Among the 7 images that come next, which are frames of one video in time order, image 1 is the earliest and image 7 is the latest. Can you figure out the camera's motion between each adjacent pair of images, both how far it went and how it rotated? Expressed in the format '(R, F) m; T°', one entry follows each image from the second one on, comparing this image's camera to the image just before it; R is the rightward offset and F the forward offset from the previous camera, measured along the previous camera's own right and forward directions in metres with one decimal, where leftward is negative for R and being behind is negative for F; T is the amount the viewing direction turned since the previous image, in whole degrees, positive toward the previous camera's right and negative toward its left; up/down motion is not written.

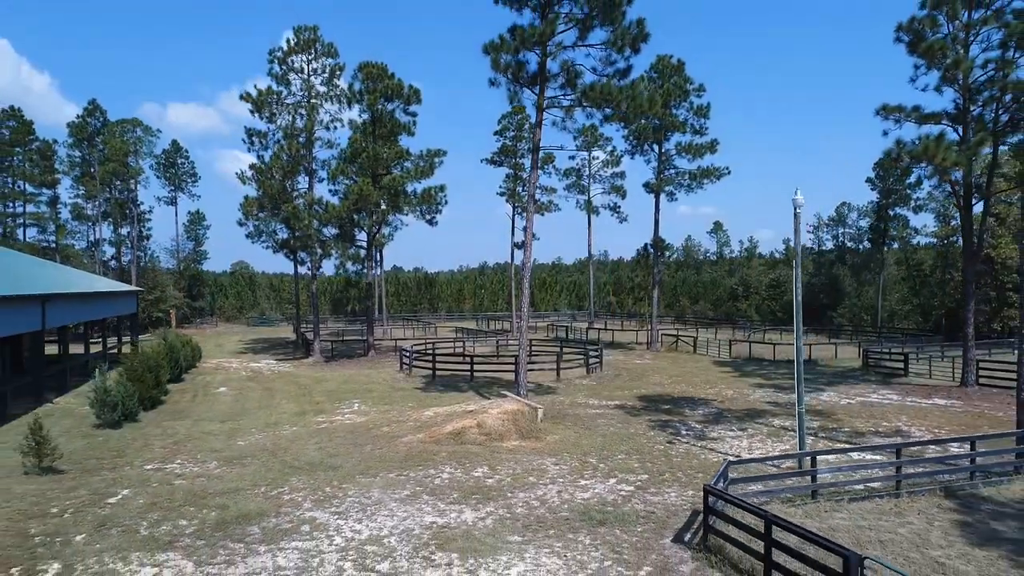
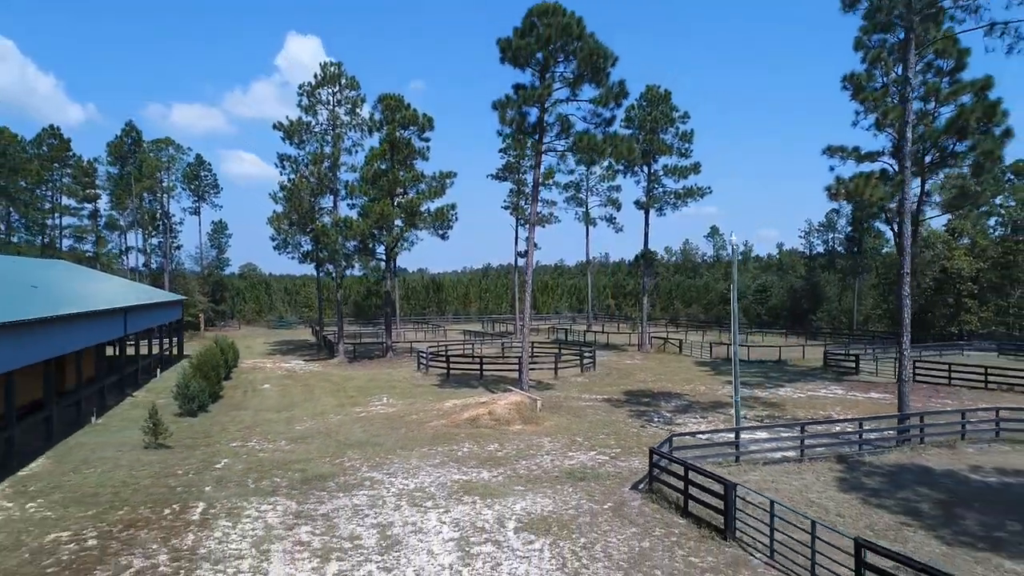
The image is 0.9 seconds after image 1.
(0.0, -3.2) m; 0°
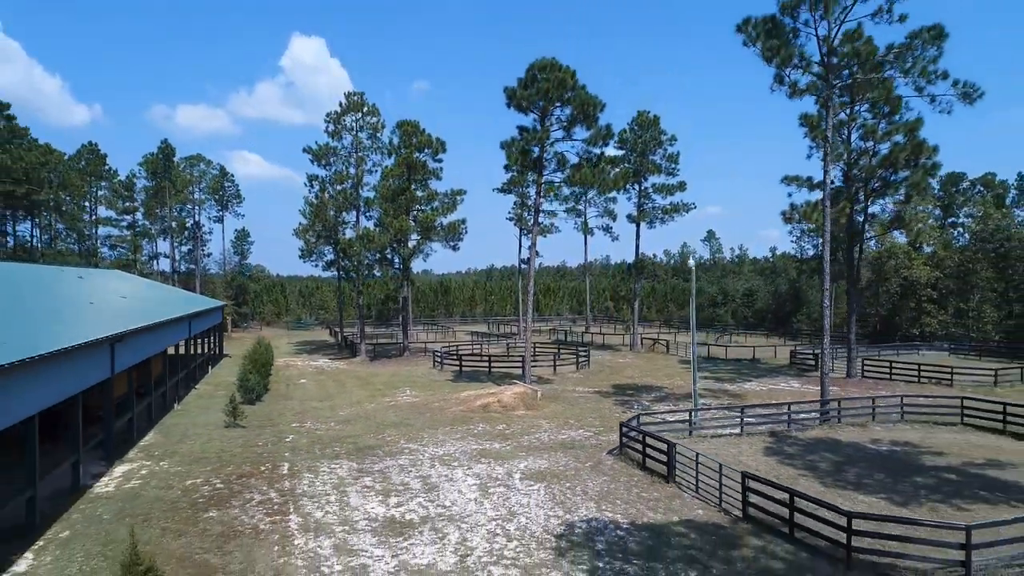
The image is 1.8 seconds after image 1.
(0.0, -3.6) m; 0°
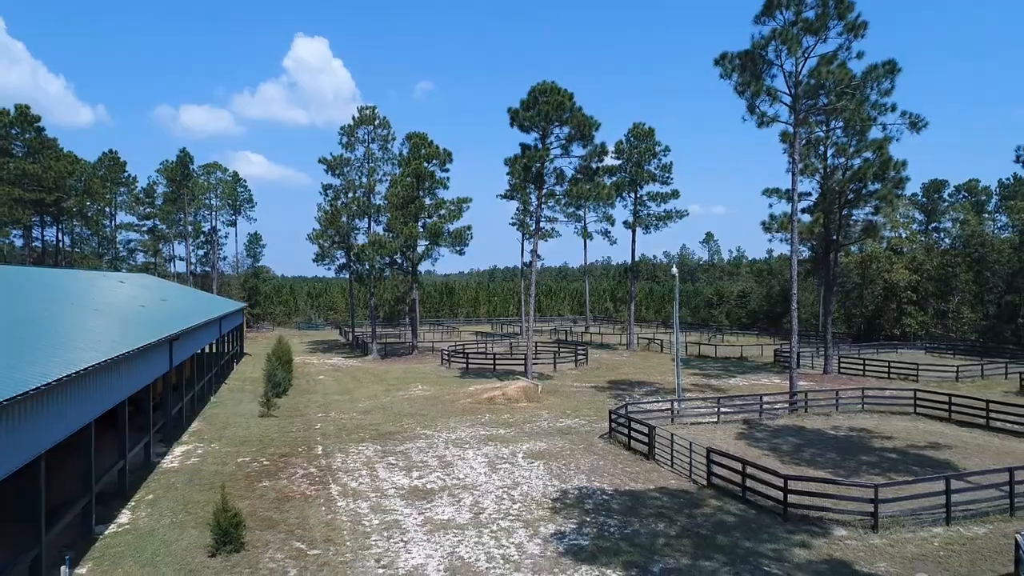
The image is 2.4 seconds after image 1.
(0.0, -2.1) m; 0°
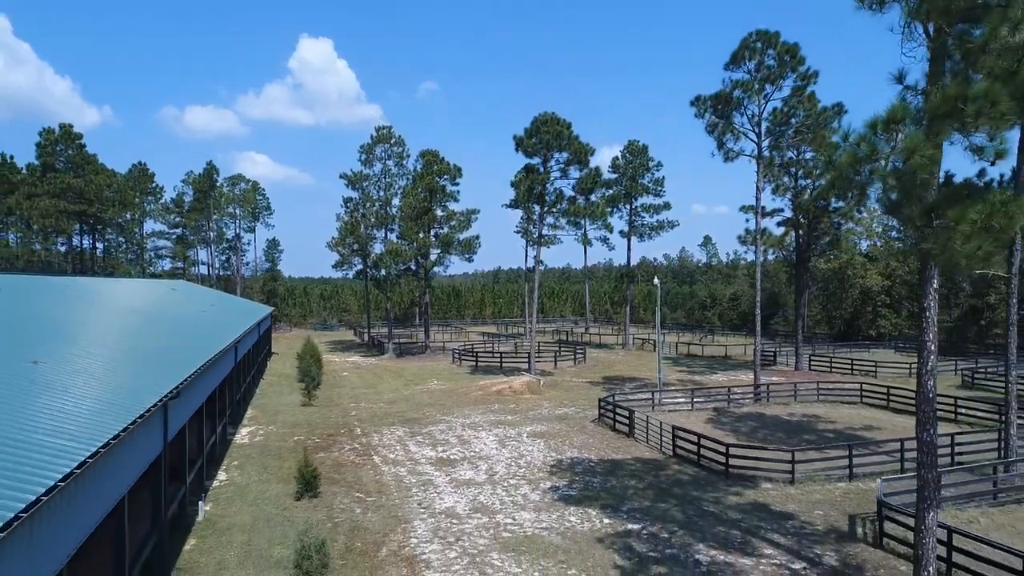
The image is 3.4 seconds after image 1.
(0.0, -3.3) m; 0°
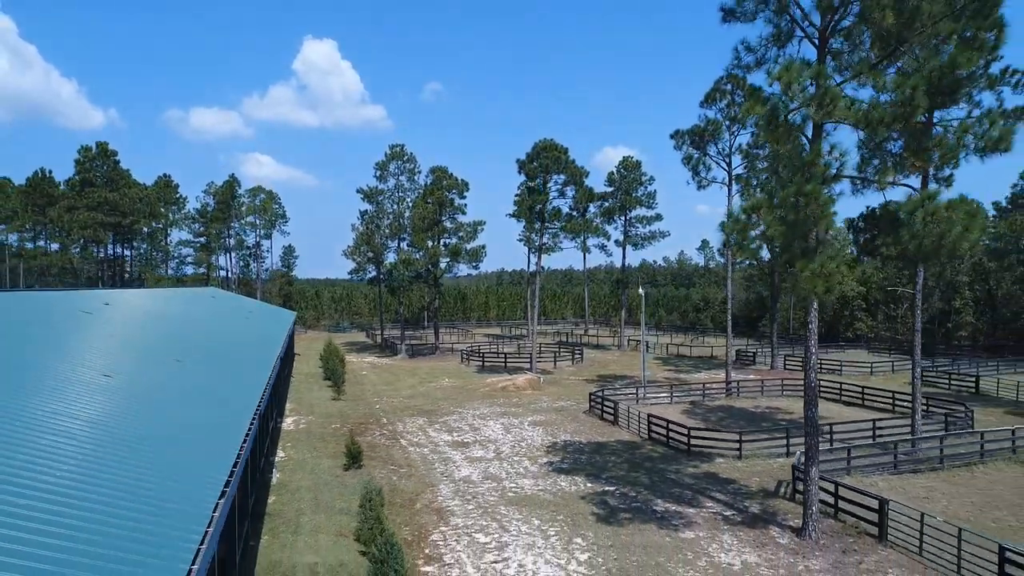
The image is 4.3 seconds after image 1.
(0.0, -3.3) m; 0°
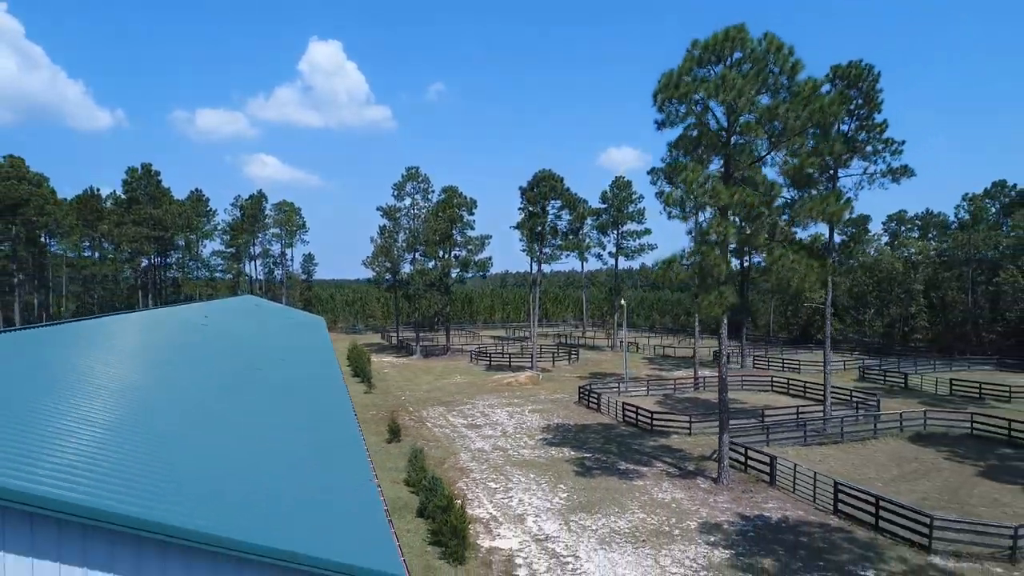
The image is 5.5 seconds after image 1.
(0.0, -5.0) m; 0°
